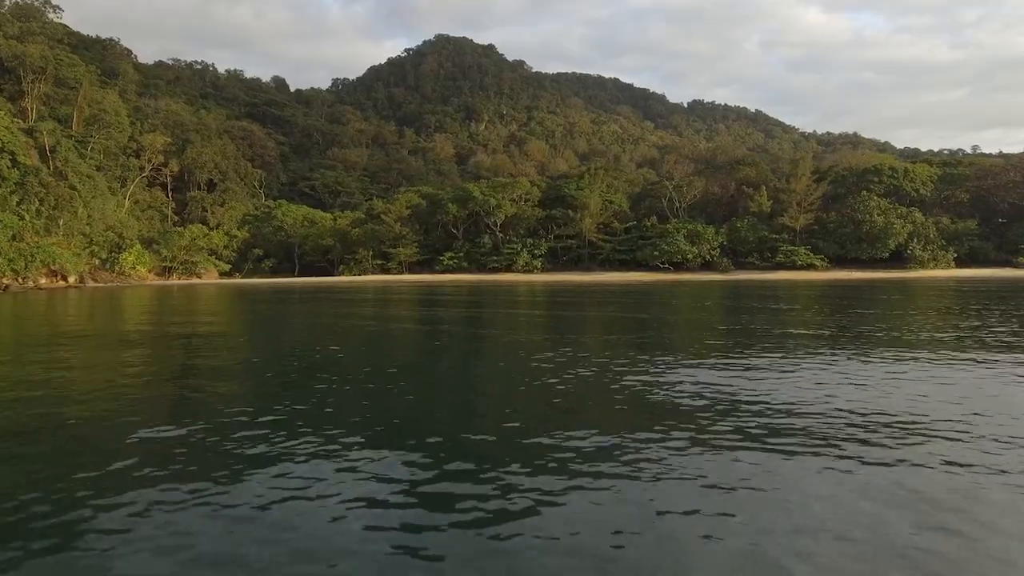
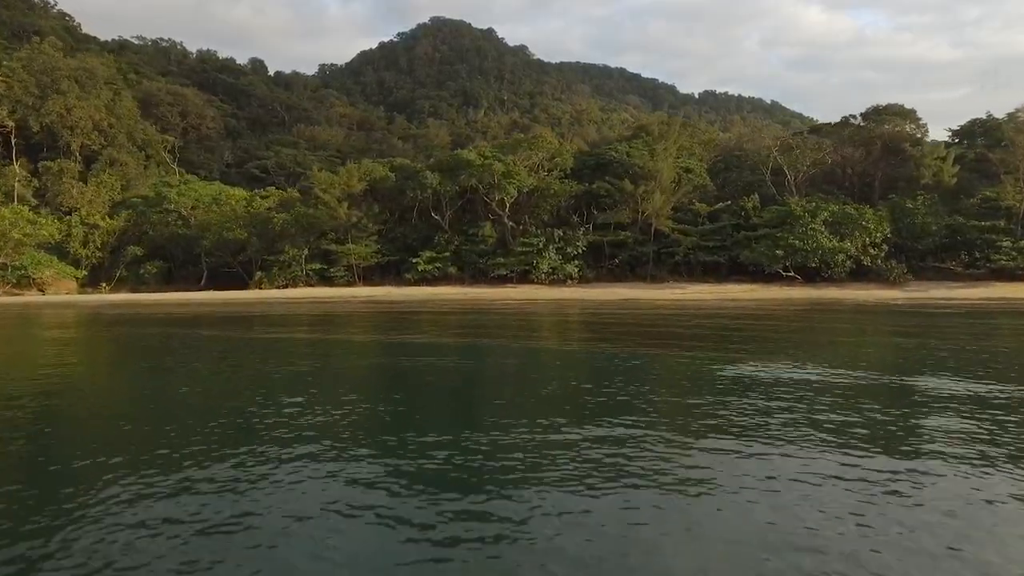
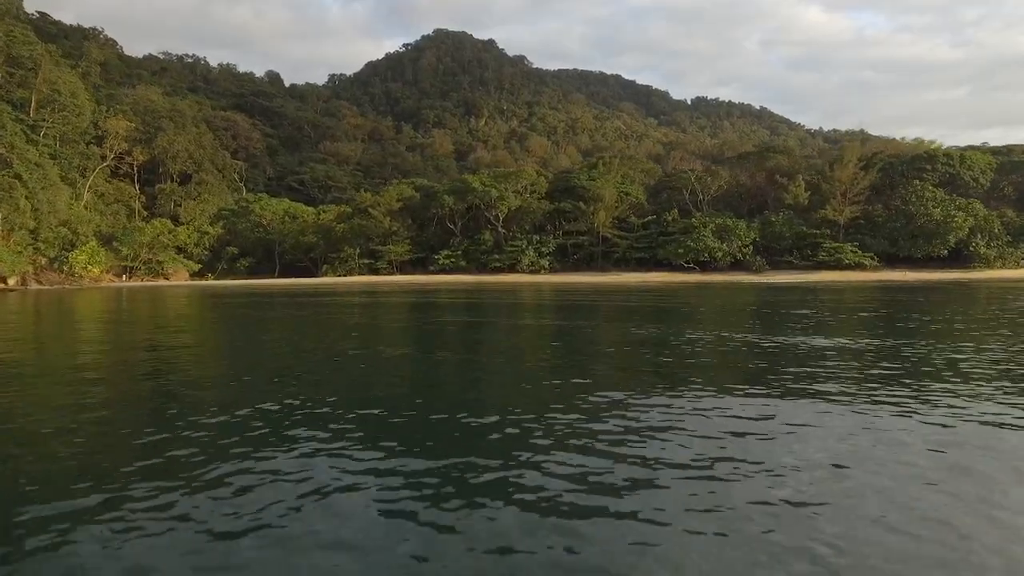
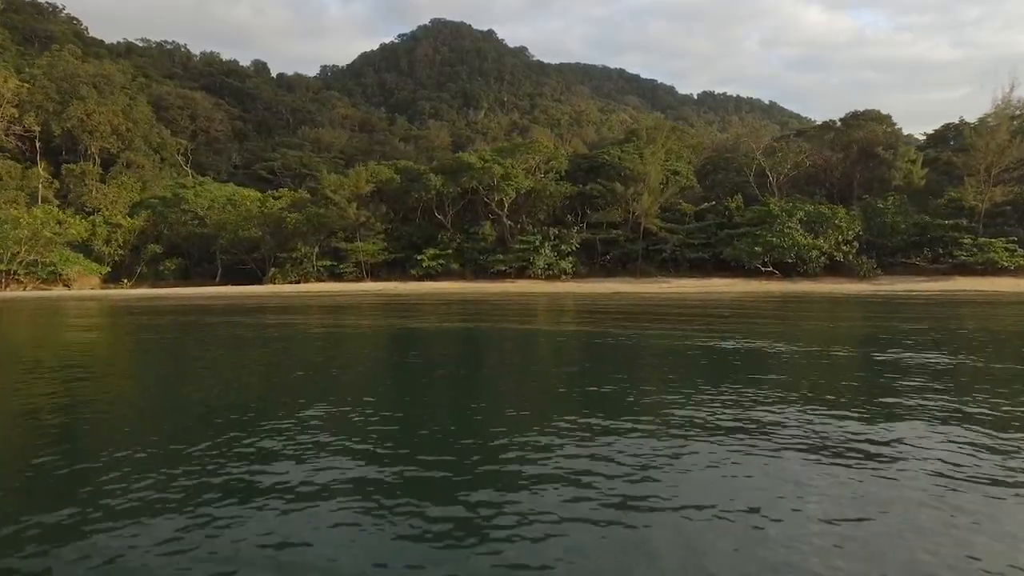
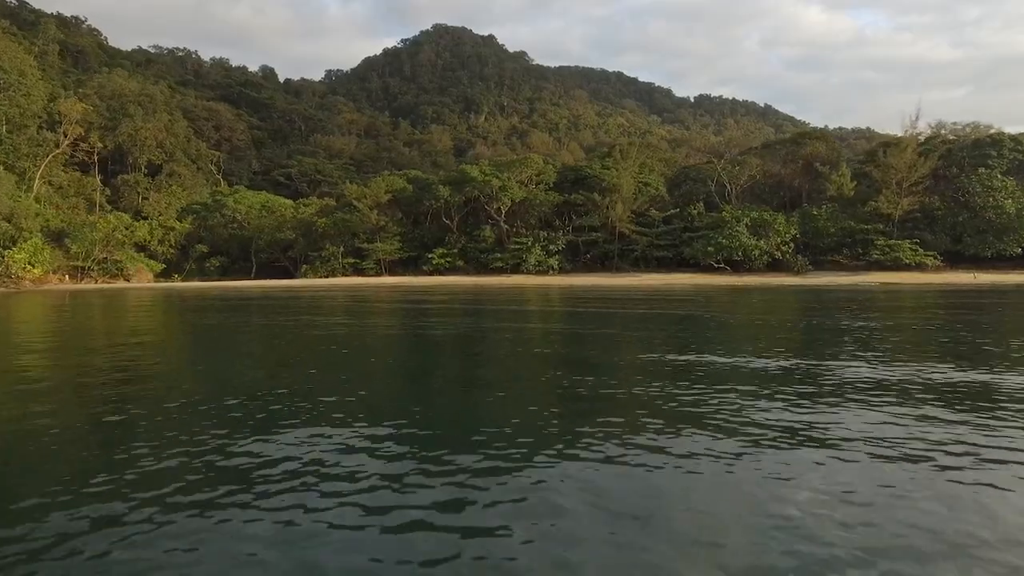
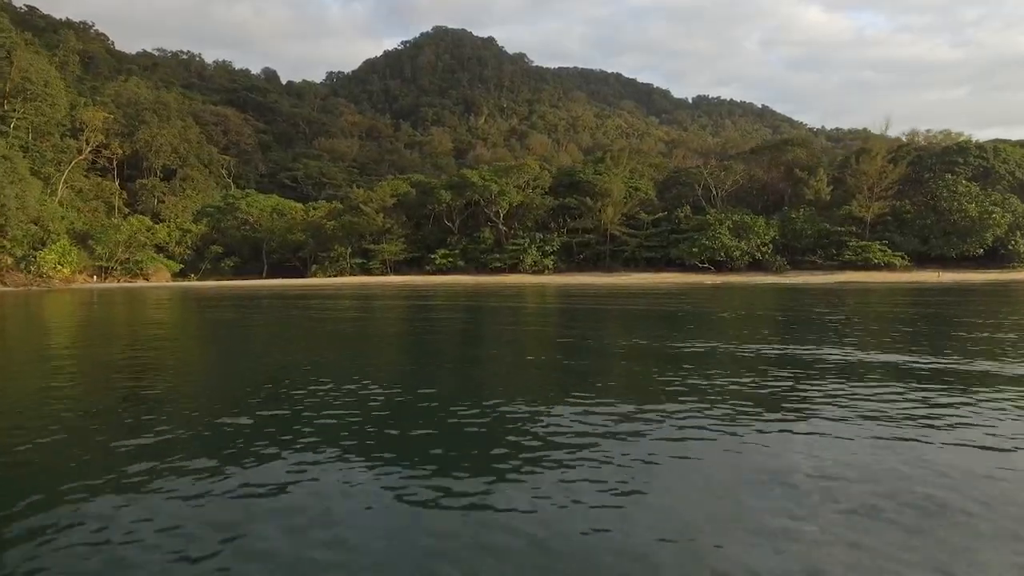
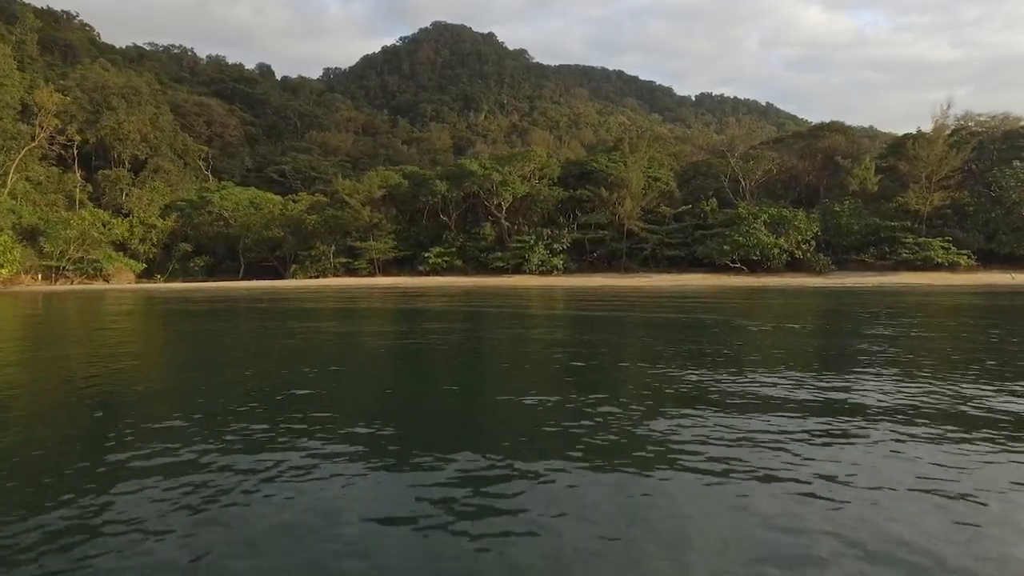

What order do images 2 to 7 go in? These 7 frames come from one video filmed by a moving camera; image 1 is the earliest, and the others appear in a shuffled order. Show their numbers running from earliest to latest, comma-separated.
3, 6, 5, 7, 4, 2
